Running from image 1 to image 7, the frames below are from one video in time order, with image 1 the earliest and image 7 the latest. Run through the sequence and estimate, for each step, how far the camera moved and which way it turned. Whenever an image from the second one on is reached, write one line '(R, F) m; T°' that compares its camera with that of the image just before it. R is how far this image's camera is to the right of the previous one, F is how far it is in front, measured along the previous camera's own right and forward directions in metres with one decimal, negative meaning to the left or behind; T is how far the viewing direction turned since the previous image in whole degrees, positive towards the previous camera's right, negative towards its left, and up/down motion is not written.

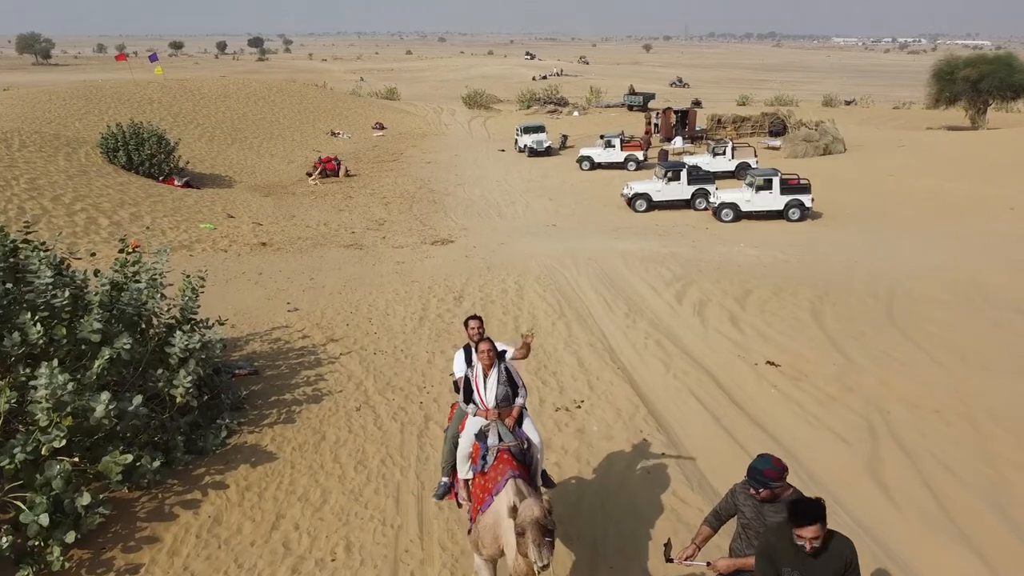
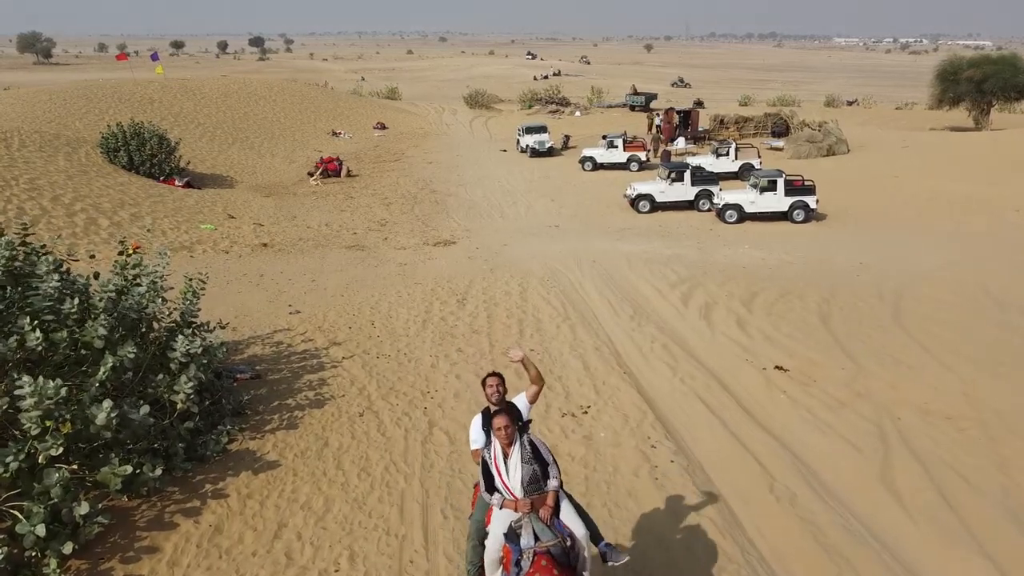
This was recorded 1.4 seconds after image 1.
(0.0, +0.1) m; 0°
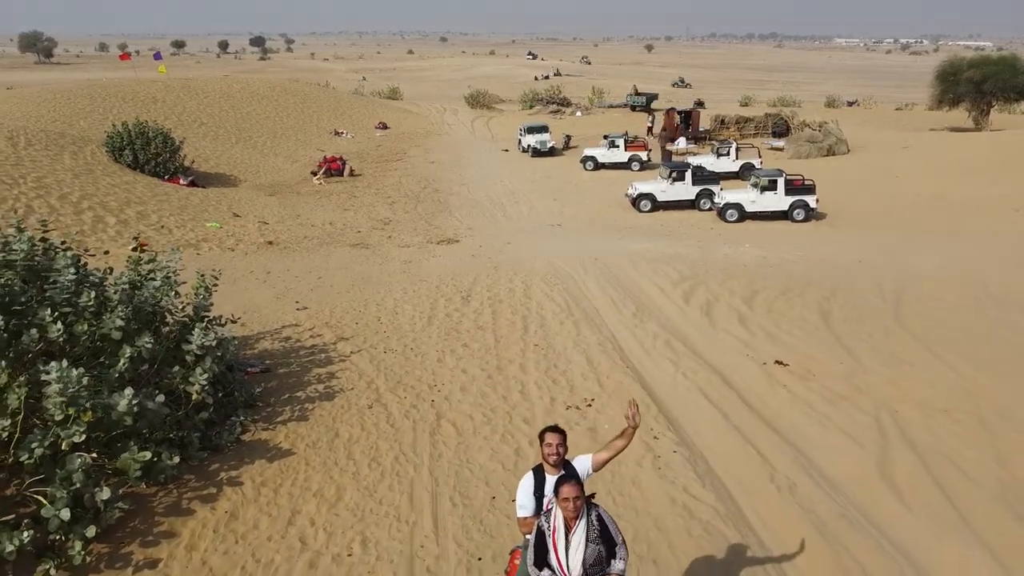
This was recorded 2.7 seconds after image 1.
(-0.1, -0.2) m; 0°
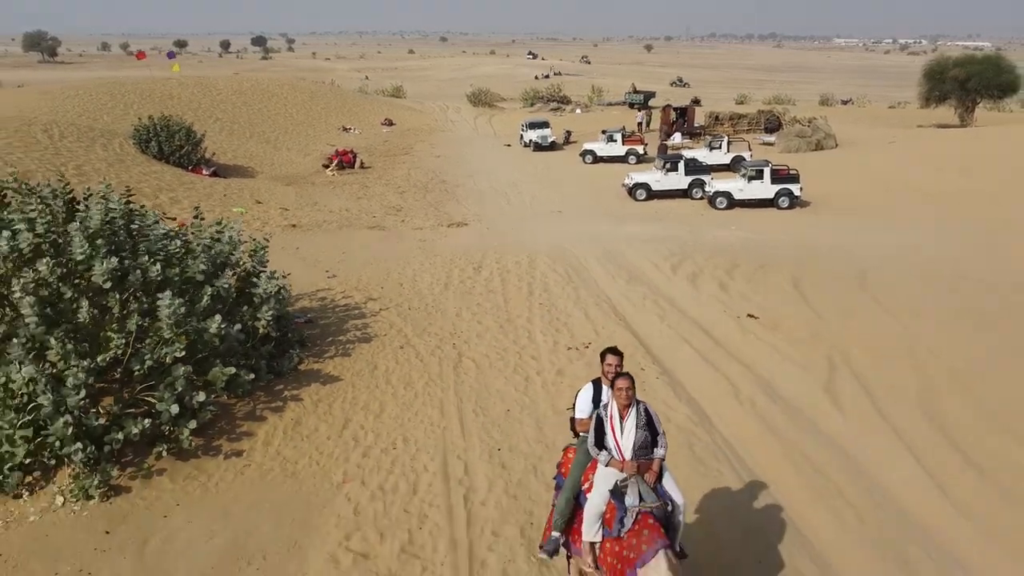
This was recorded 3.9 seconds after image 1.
(-0.1, -1.5) m; 0°
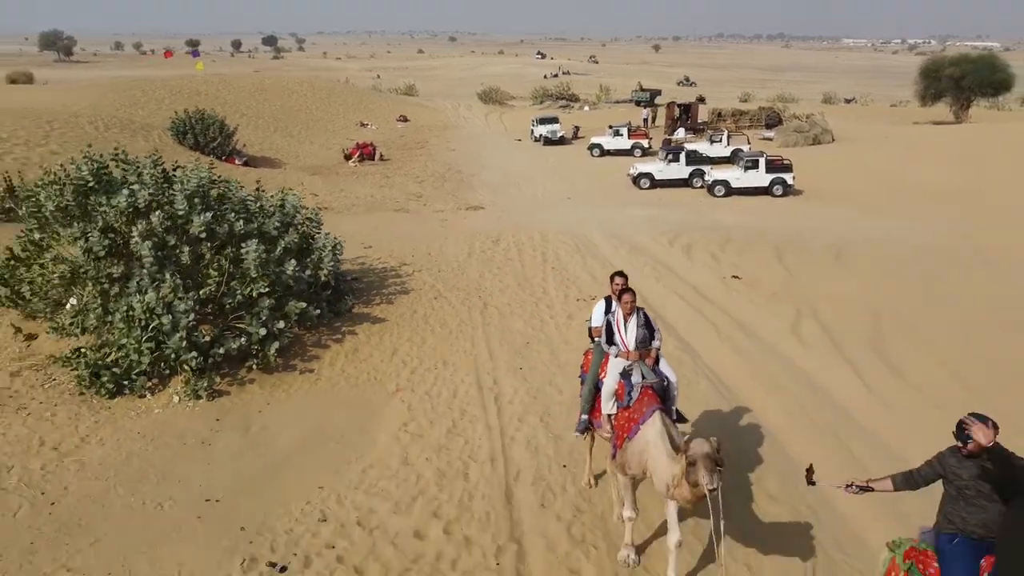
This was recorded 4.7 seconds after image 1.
(-0.1, -1.7) m; -1°
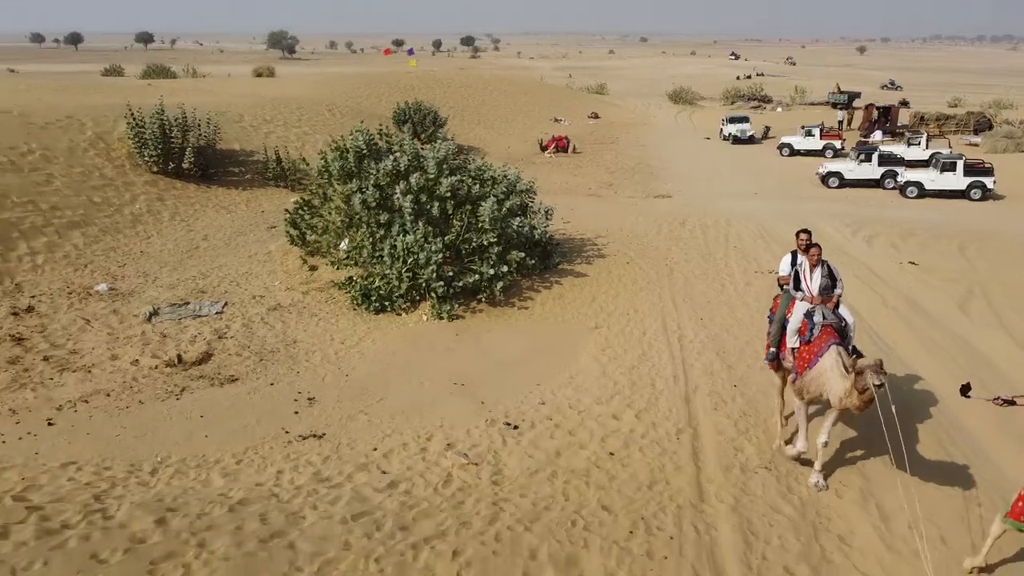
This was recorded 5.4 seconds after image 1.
(-0.1, -1.8) m; -12°
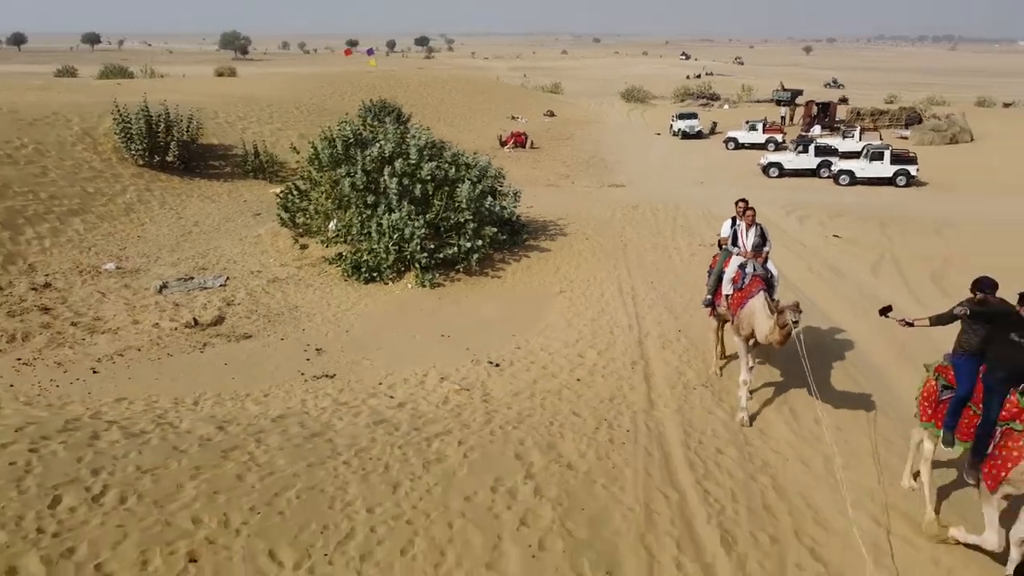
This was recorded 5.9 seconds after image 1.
(-0.3, -1.4) m; +3°
